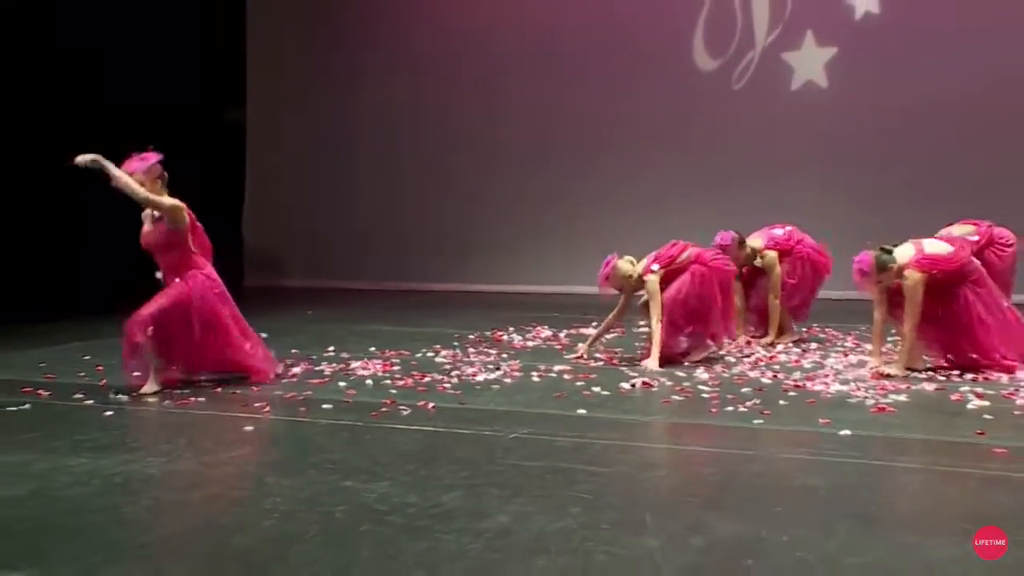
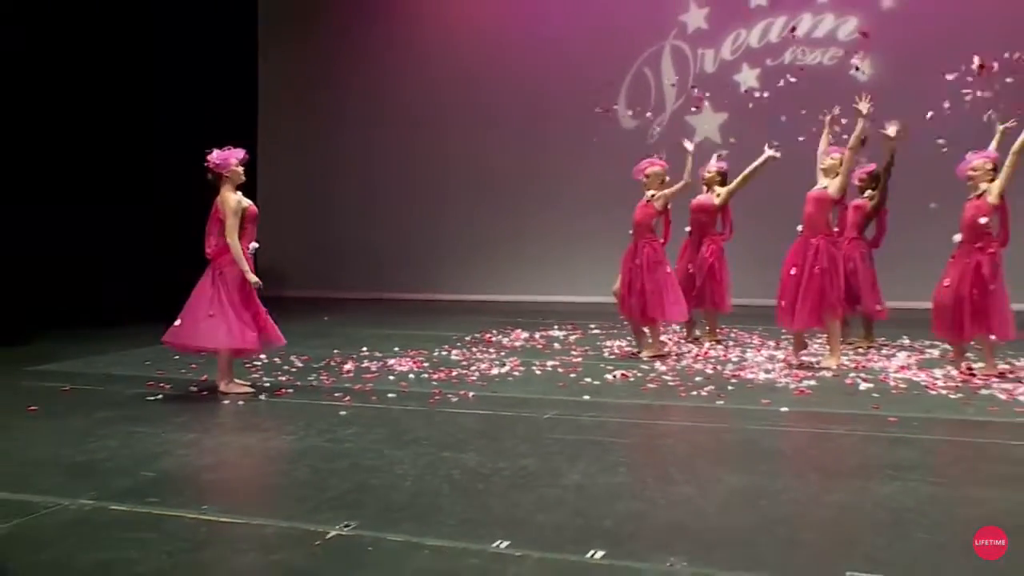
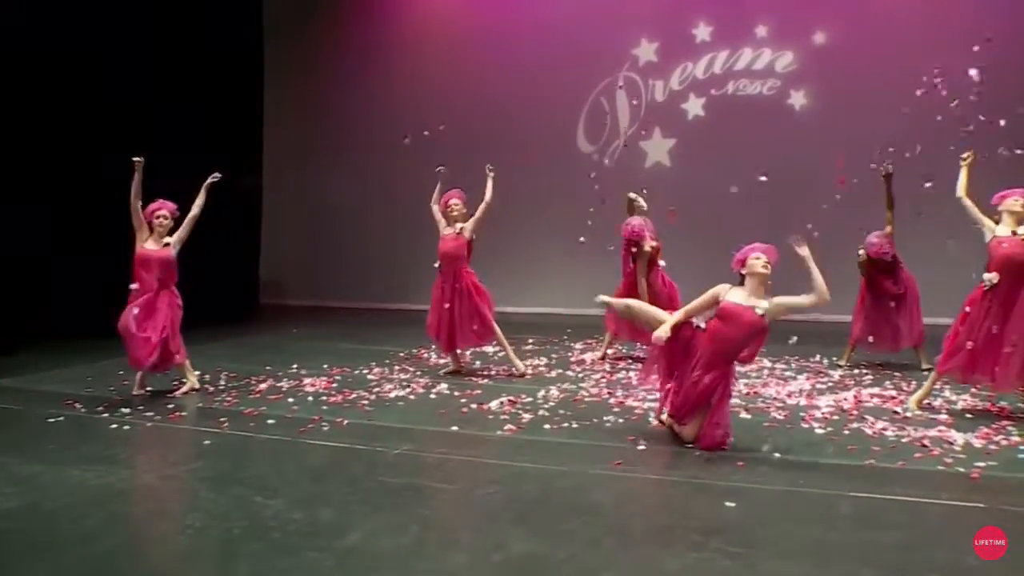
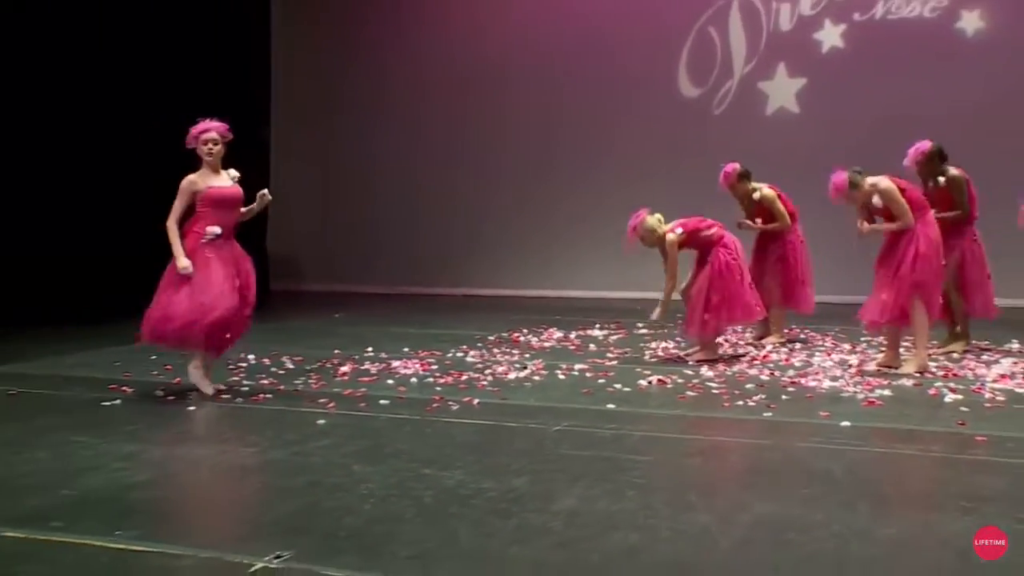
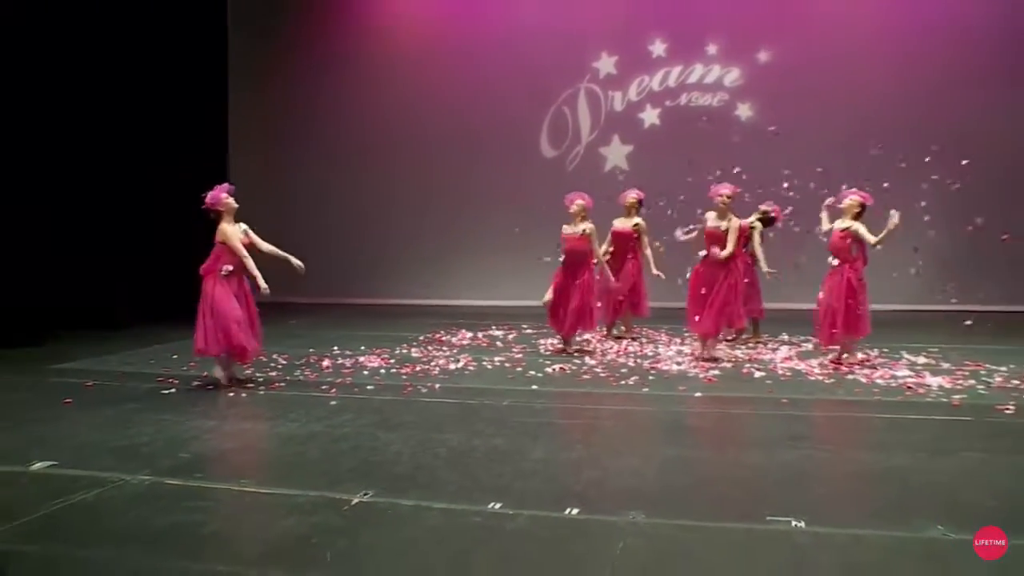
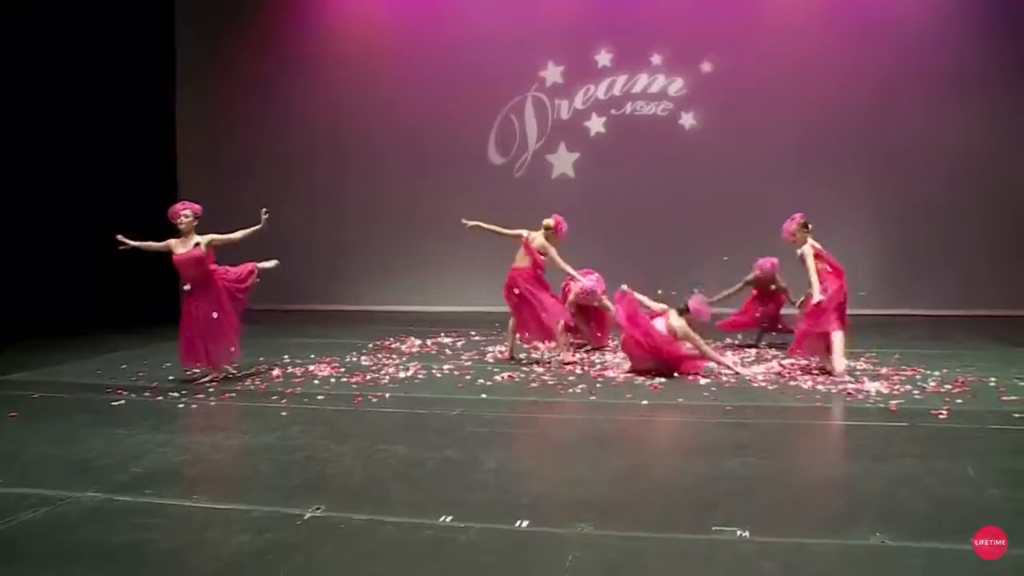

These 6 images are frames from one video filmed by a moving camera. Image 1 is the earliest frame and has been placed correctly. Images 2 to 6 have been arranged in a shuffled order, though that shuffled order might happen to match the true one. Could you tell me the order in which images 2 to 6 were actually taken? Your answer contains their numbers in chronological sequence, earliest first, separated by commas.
4, 2, 5, 6, 3
